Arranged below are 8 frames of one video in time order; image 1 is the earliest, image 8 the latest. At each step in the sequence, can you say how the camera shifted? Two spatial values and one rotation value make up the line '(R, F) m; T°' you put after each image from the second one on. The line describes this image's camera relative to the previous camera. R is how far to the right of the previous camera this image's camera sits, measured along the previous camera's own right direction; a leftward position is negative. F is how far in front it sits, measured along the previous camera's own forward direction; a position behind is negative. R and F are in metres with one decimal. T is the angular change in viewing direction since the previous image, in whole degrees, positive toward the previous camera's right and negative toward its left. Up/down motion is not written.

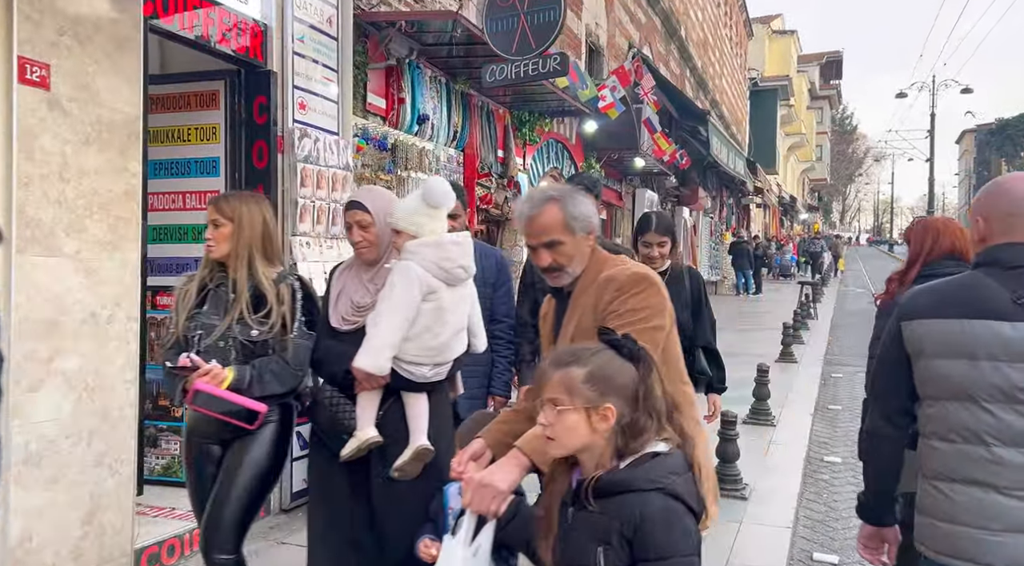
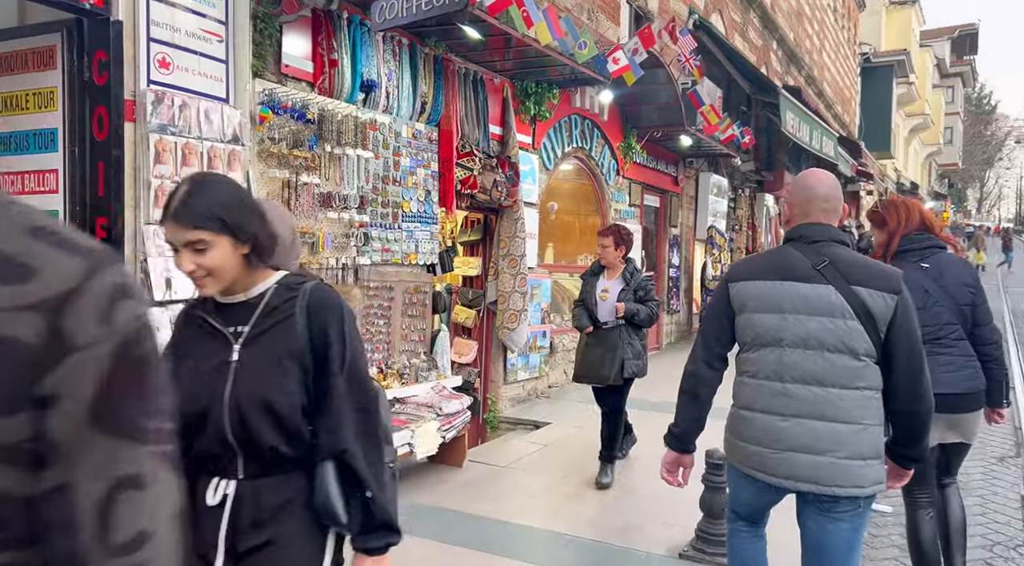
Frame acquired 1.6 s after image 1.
(+1.0, +1.2) m; -8°
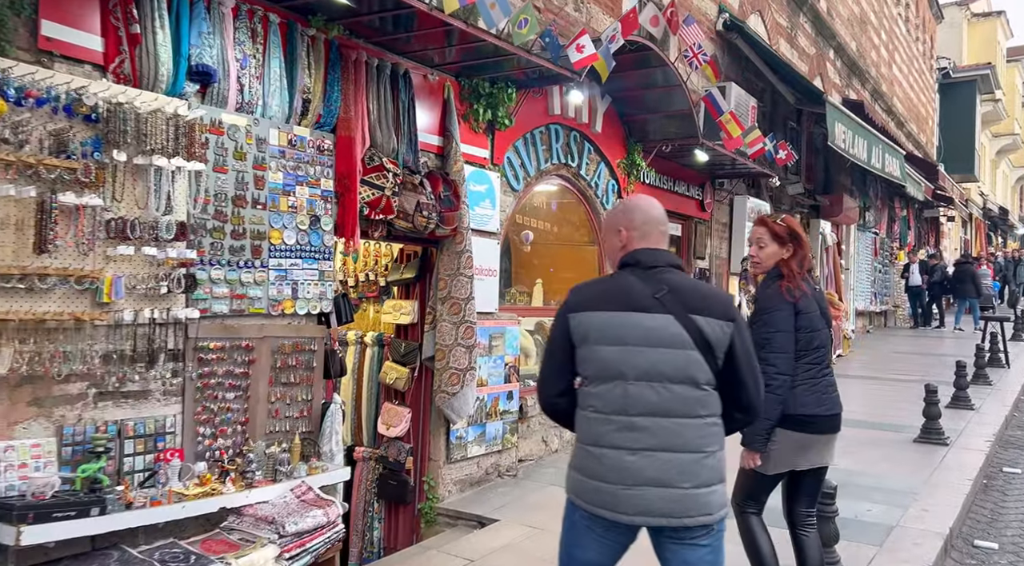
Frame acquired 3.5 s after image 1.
(+0.9, +1.7) m; -5°
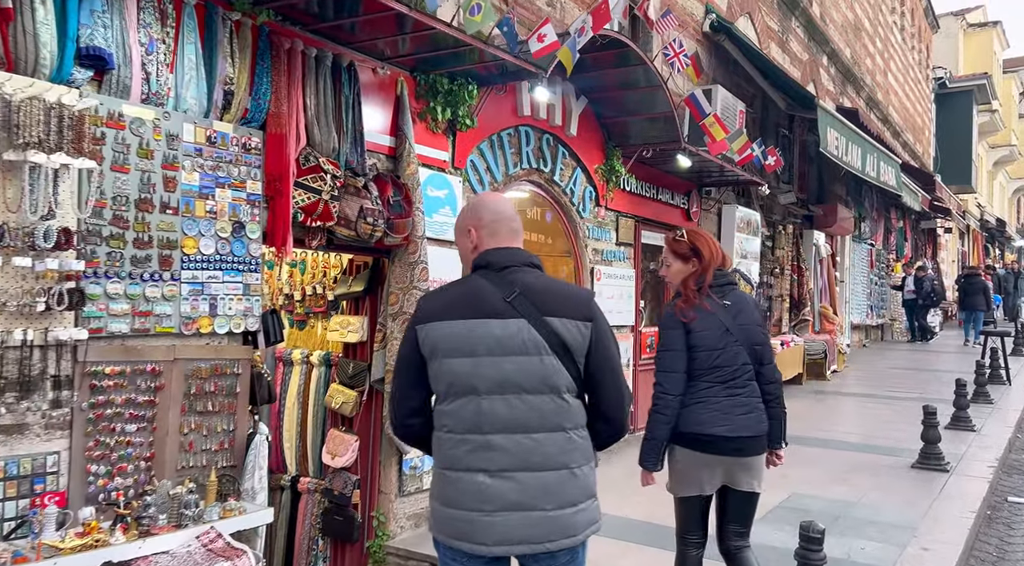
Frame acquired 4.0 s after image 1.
(+0.3, +0.5) m; 0°
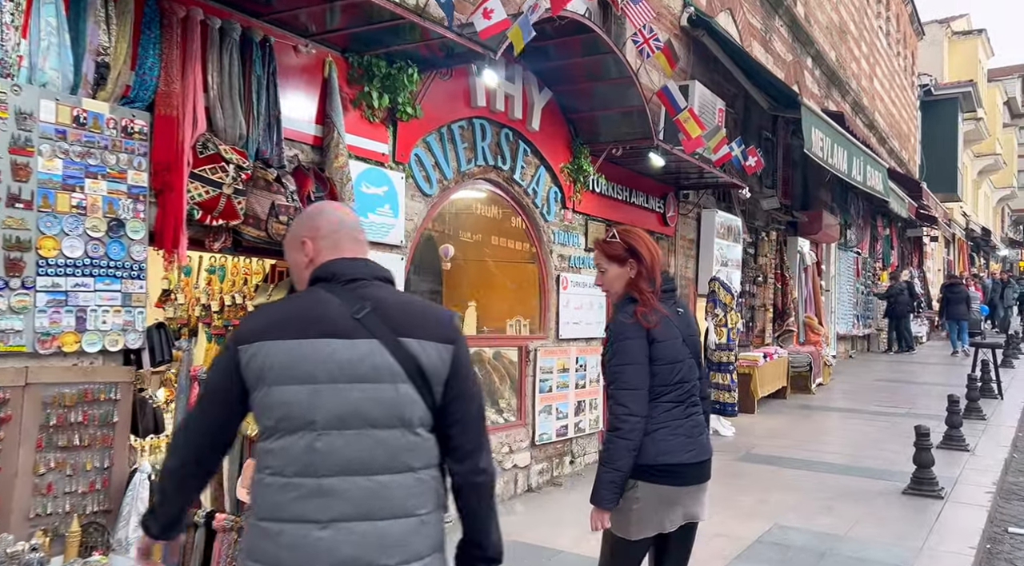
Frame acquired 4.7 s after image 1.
(+0.3, +0.7) m; +1°
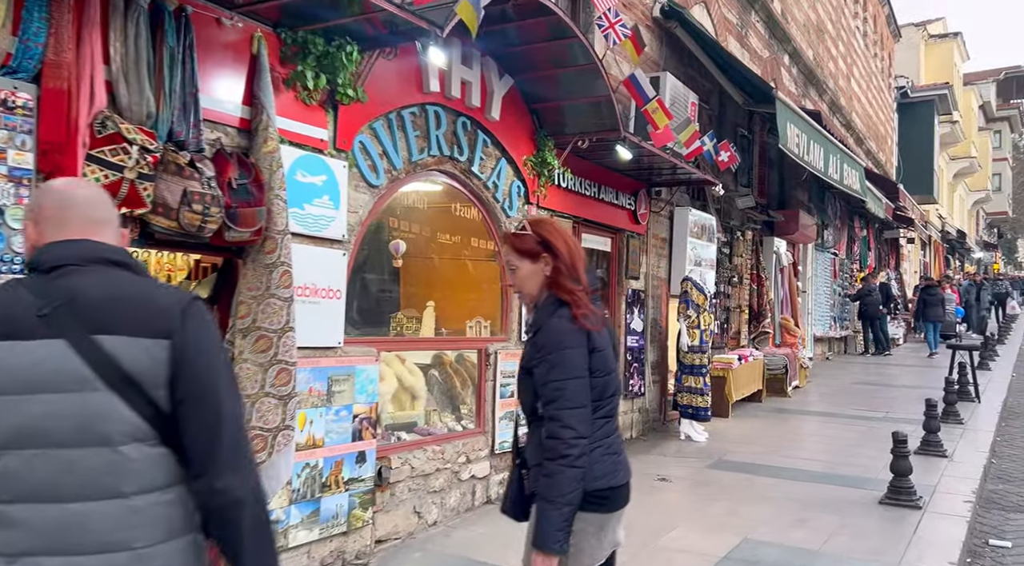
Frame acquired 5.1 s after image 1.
(+0.2, +0.4) m; +1°
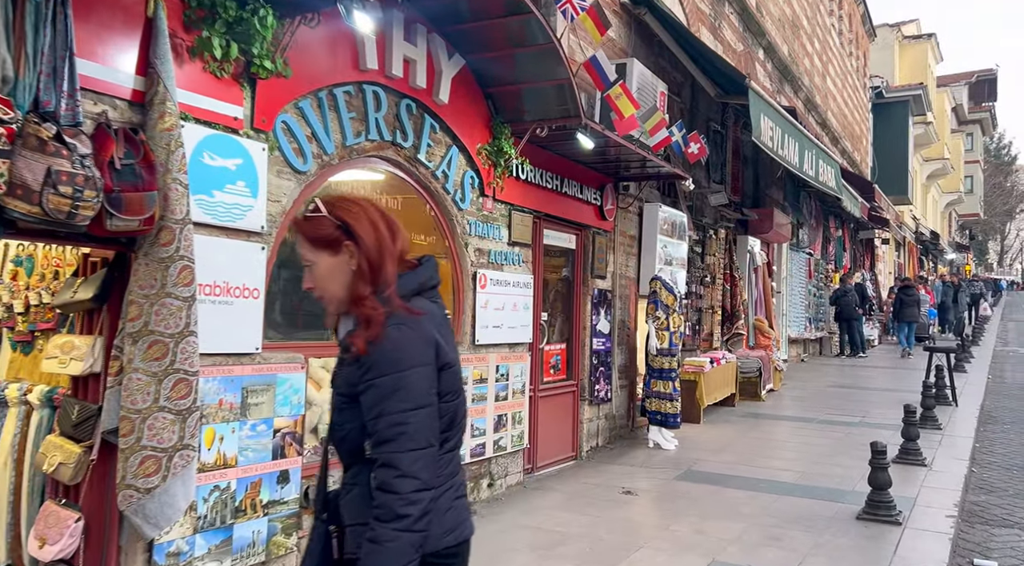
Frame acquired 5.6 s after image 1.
(+0.2, +0.5) m; +2°
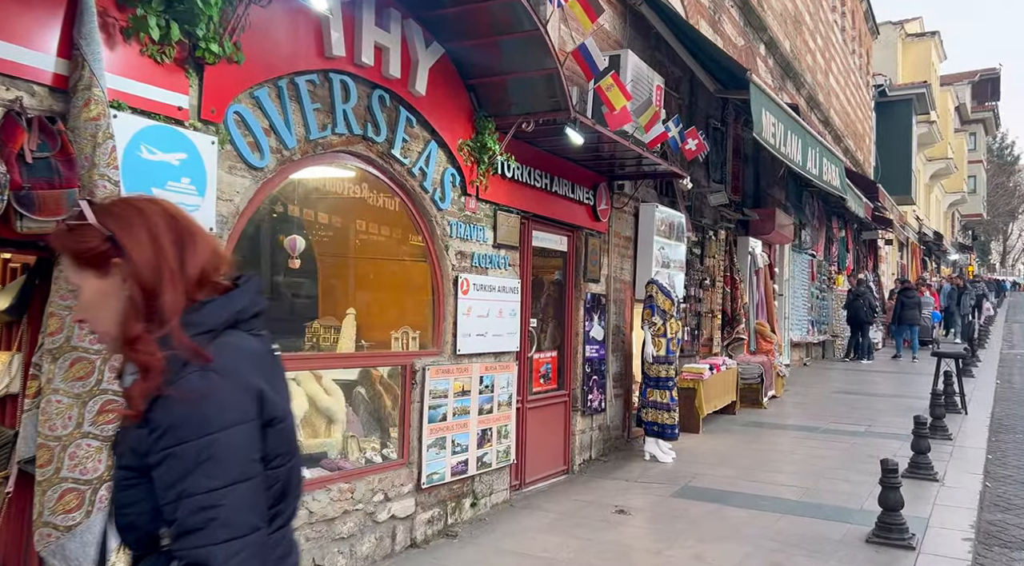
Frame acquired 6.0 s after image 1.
(+0.1, +0.4) m; 0°
